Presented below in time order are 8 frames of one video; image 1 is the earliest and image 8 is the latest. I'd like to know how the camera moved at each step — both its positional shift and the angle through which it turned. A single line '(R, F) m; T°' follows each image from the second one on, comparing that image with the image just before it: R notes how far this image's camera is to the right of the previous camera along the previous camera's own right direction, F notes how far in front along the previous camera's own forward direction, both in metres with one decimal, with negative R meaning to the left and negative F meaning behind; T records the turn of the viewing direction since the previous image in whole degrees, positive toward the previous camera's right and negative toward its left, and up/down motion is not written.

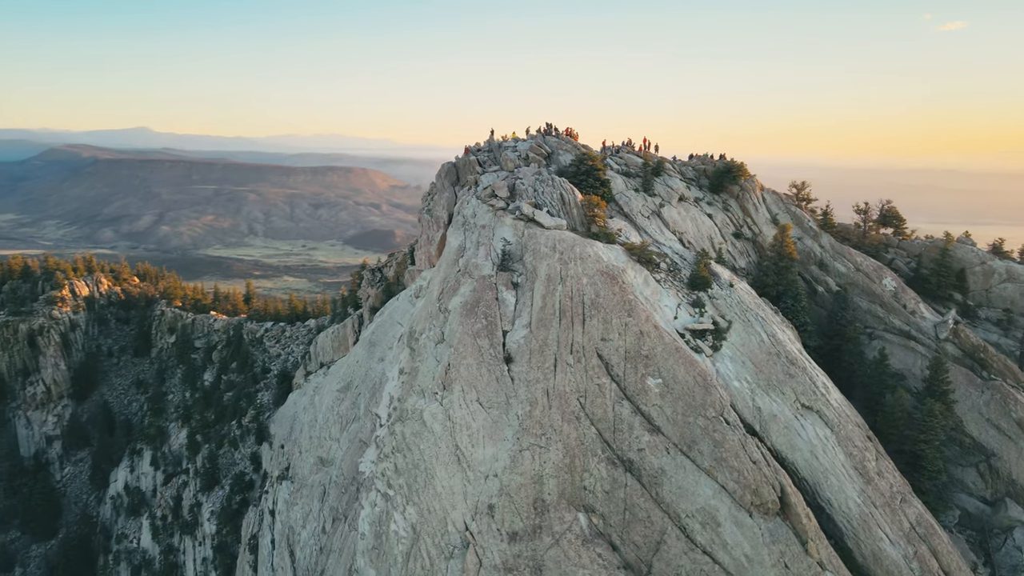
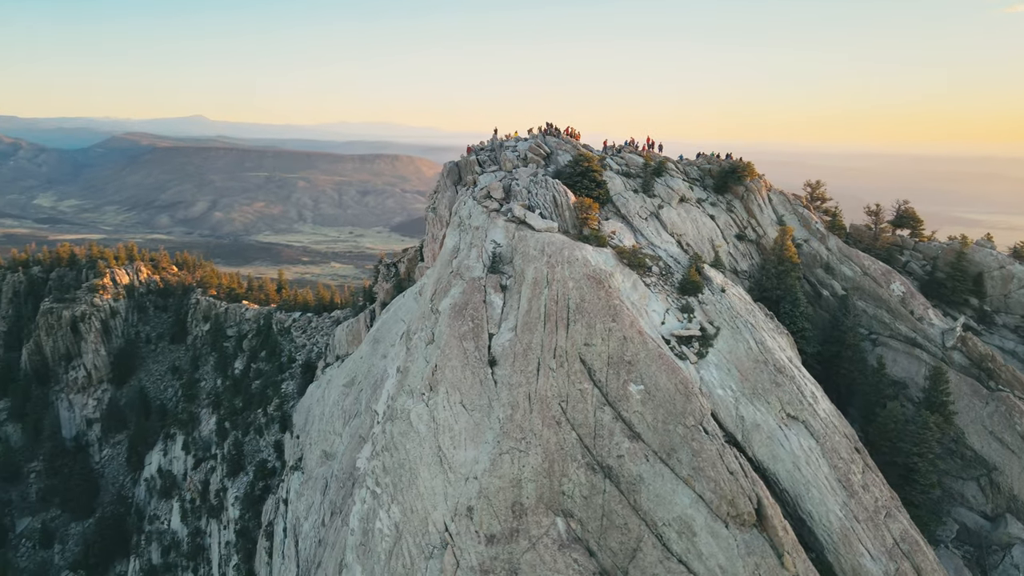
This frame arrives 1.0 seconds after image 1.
(+3.0, +0.1) m; -3°
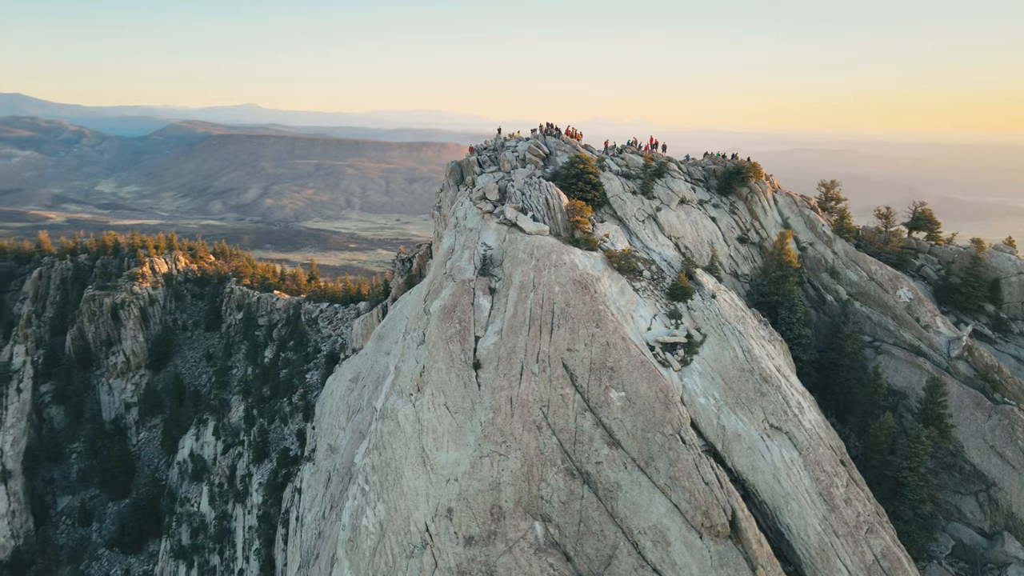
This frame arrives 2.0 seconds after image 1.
(+3.0, 0.0) m; -3°
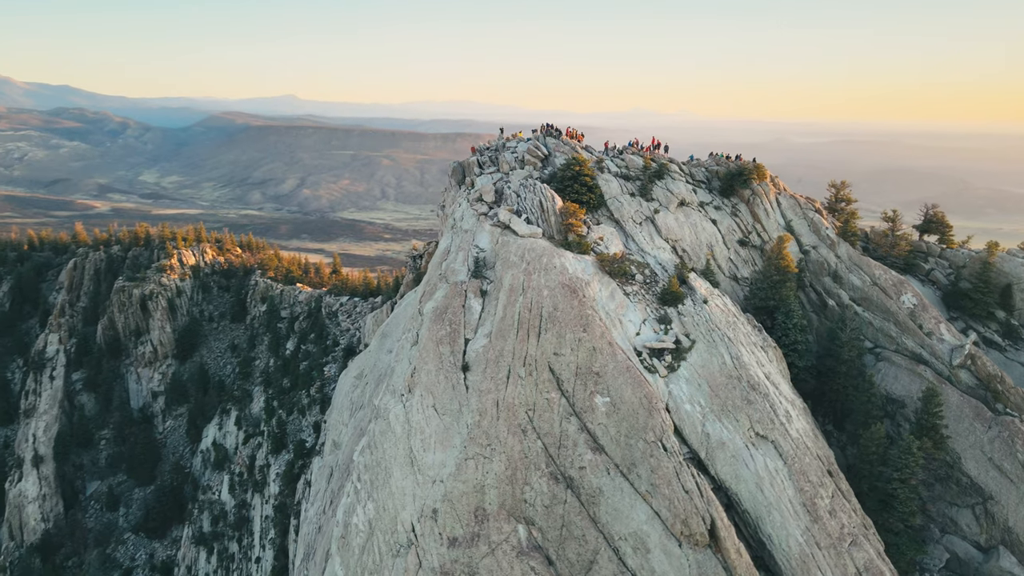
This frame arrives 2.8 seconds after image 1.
(+2.3, -0.1) m; -2°
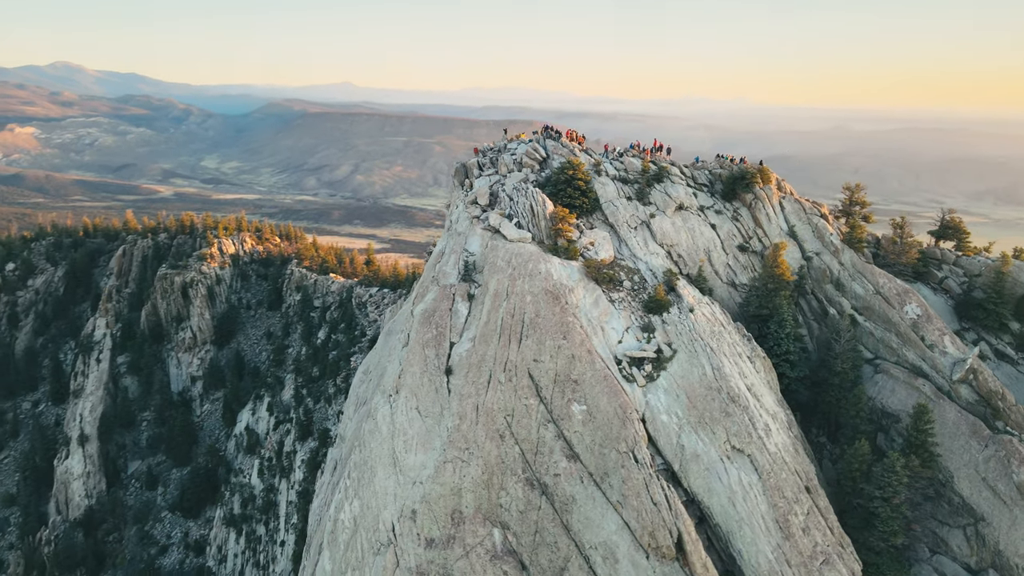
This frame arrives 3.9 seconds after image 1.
(+3.5, -0.1) m; -3°
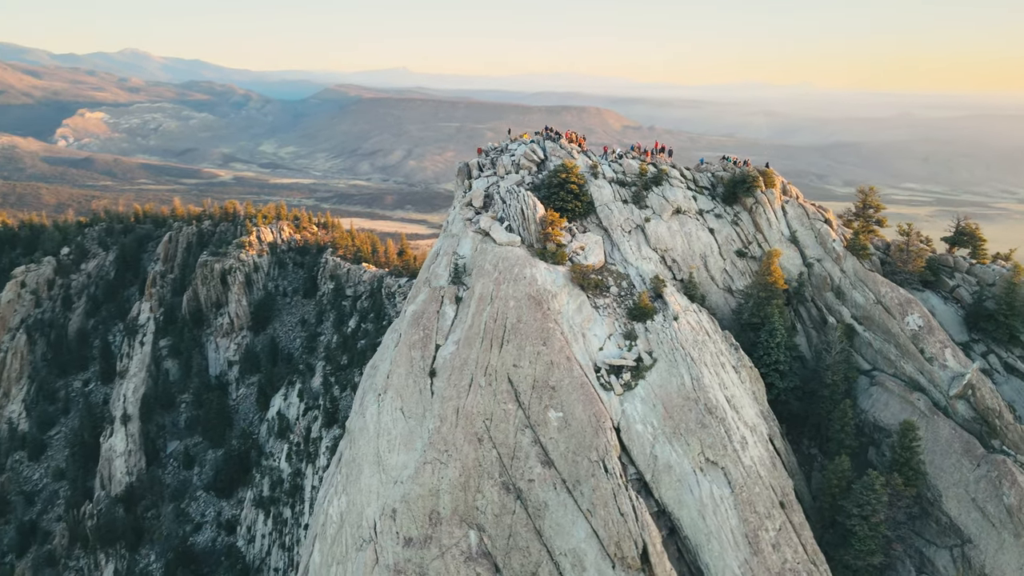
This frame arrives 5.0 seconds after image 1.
(+3.5, -0.2) m; -3°
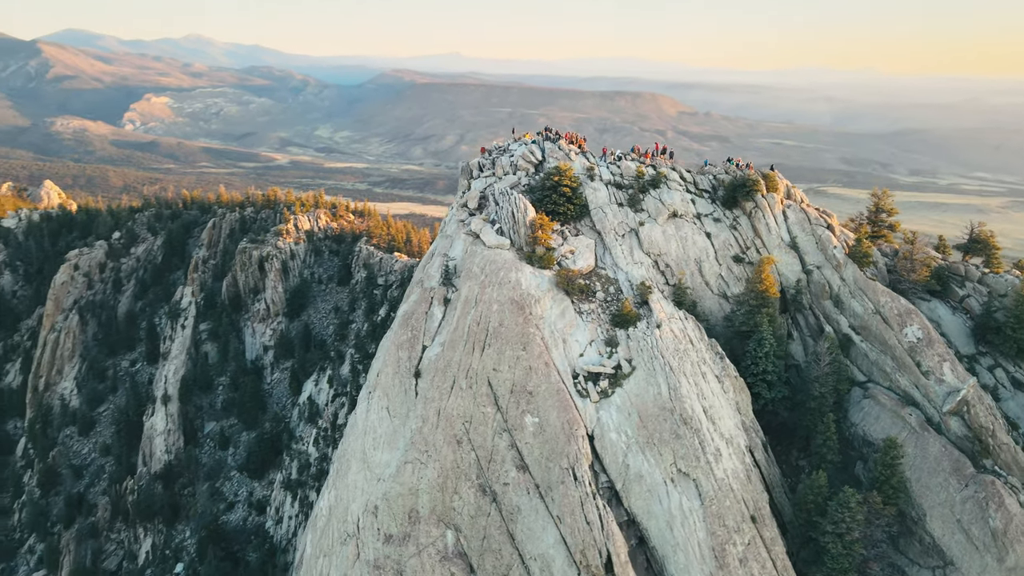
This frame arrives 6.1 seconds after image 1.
(+3.5, -0.3) m; -3°
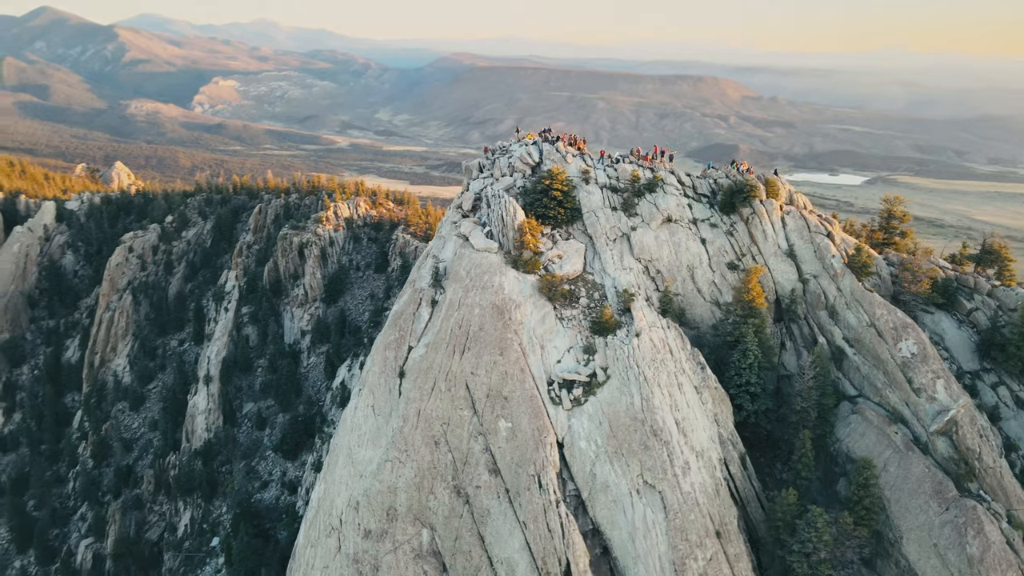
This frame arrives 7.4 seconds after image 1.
(+4.0, -0.3) m; -4°
